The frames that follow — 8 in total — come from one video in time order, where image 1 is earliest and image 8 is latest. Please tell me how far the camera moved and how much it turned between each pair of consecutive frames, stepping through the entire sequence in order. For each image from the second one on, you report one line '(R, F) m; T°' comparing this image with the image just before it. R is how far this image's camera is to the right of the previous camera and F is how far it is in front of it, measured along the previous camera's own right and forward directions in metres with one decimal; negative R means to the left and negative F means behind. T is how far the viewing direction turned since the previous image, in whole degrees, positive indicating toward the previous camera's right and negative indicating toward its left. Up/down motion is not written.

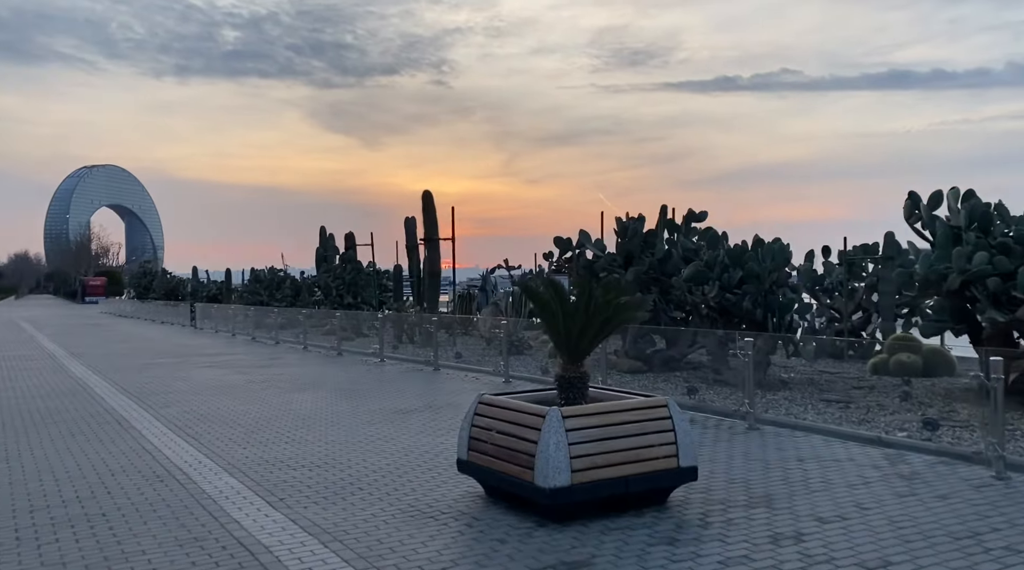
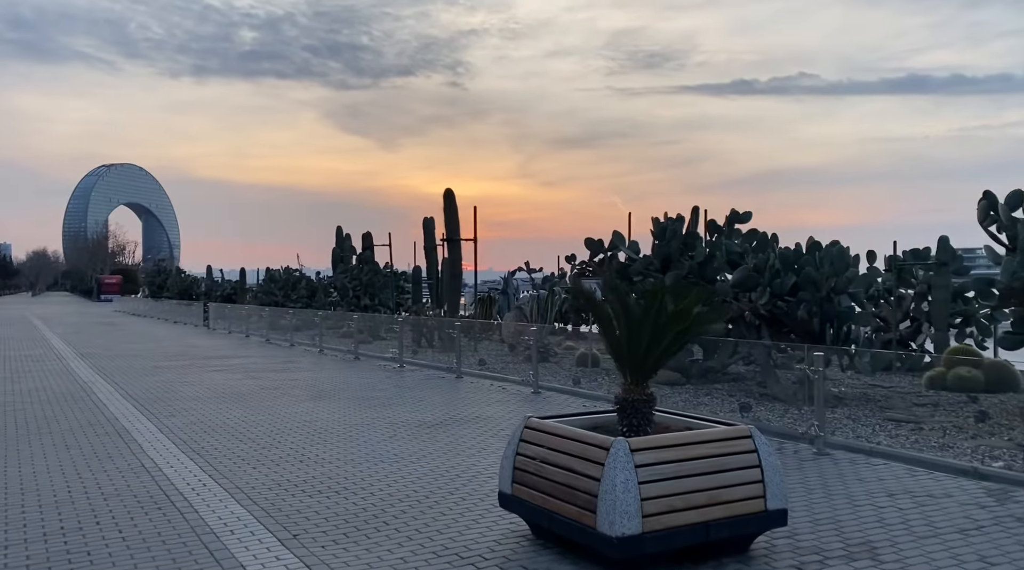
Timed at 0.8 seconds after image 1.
(-0.2, +0.8) m; -1°
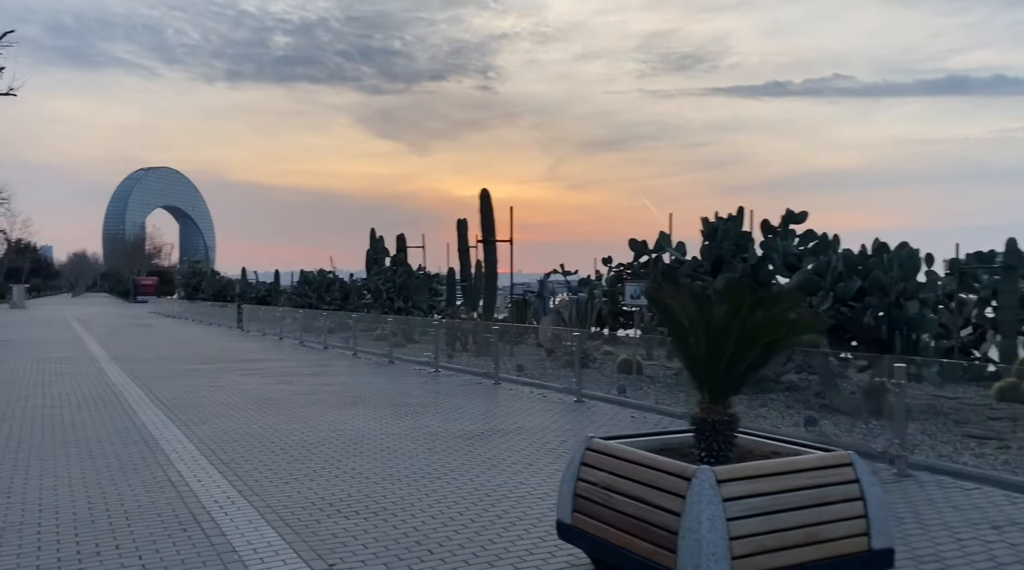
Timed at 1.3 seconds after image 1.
(-0.2, +0.5) m; -2°
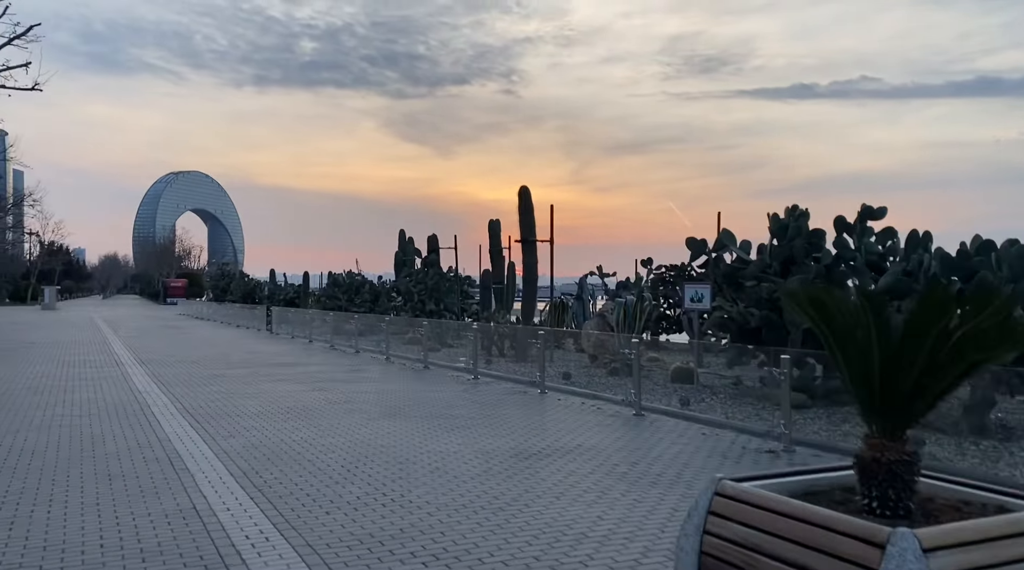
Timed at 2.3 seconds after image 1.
(-0.4, +0.9) m; -2°
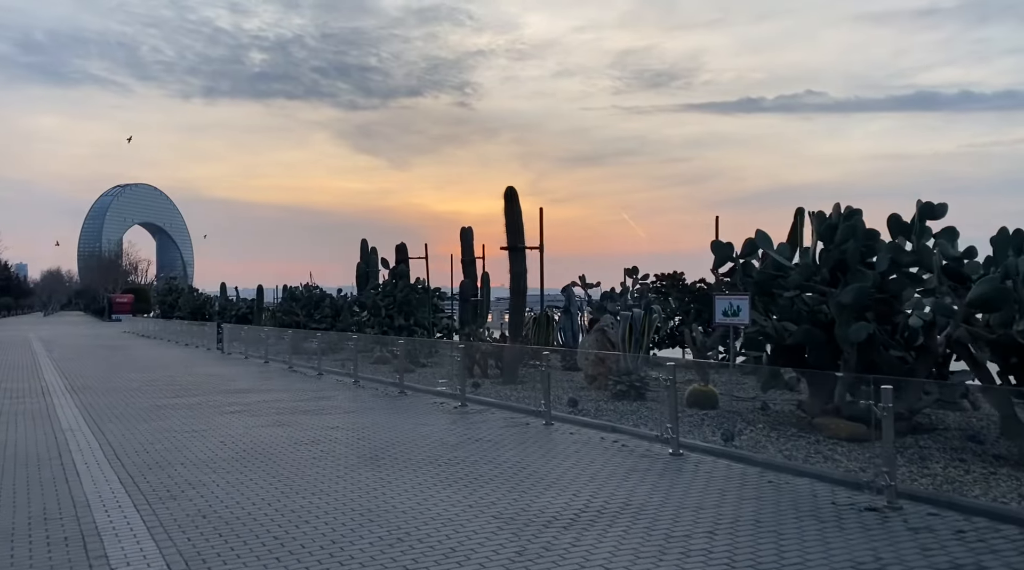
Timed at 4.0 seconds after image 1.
(-0.5, +1.8) m; +3°
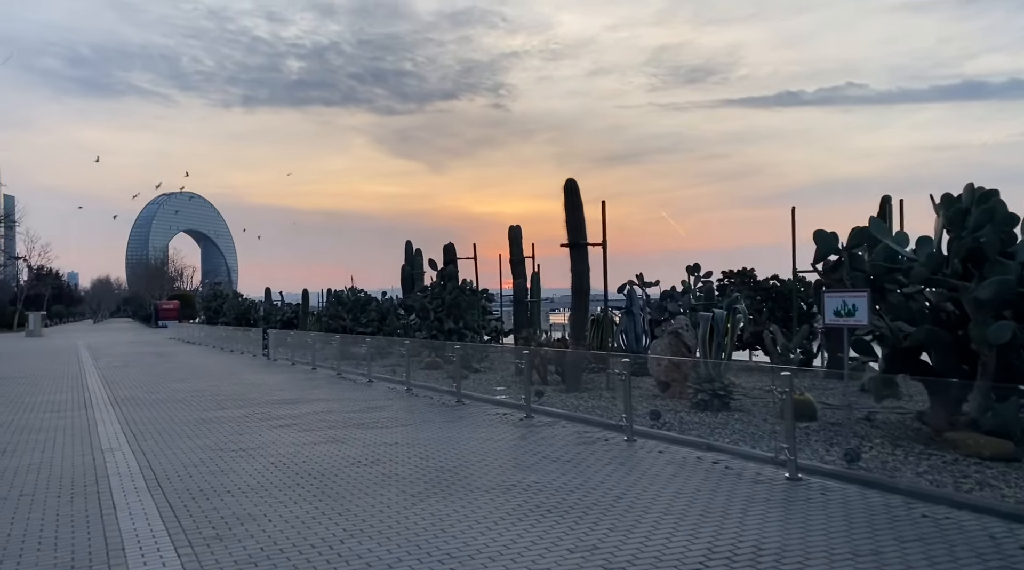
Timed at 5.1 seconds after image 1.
(-0.4, +1.1) m; -3°
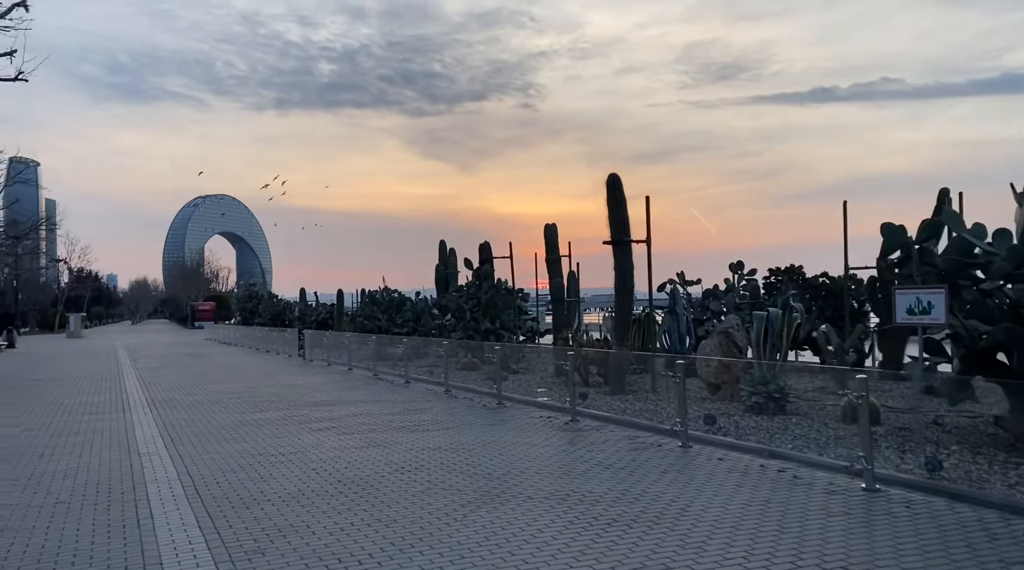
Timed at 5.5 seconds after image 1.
(-0.2, +0.4) m; -2°
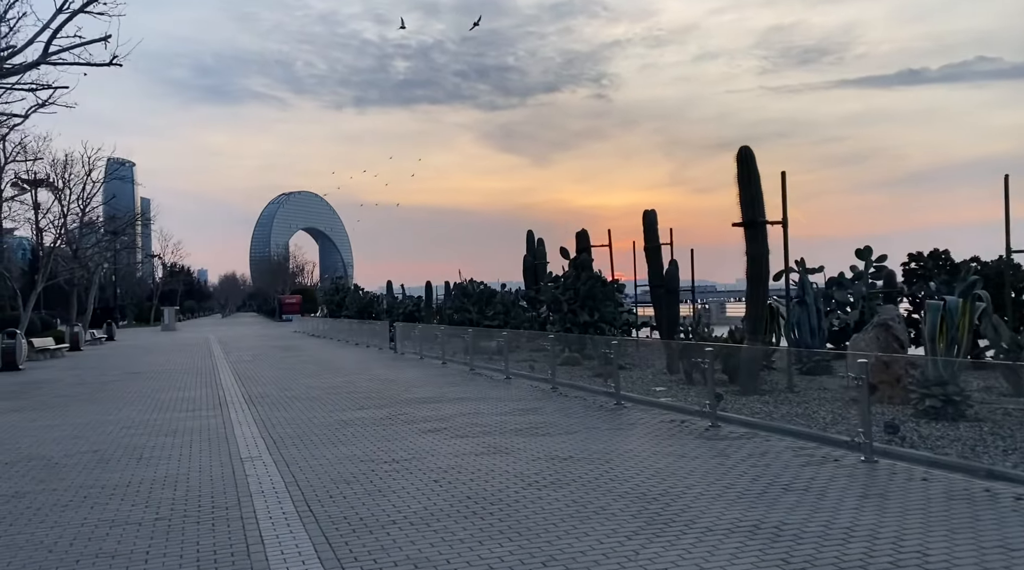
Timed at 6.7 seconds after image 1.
(-0.7, +1.2) m; -5°
